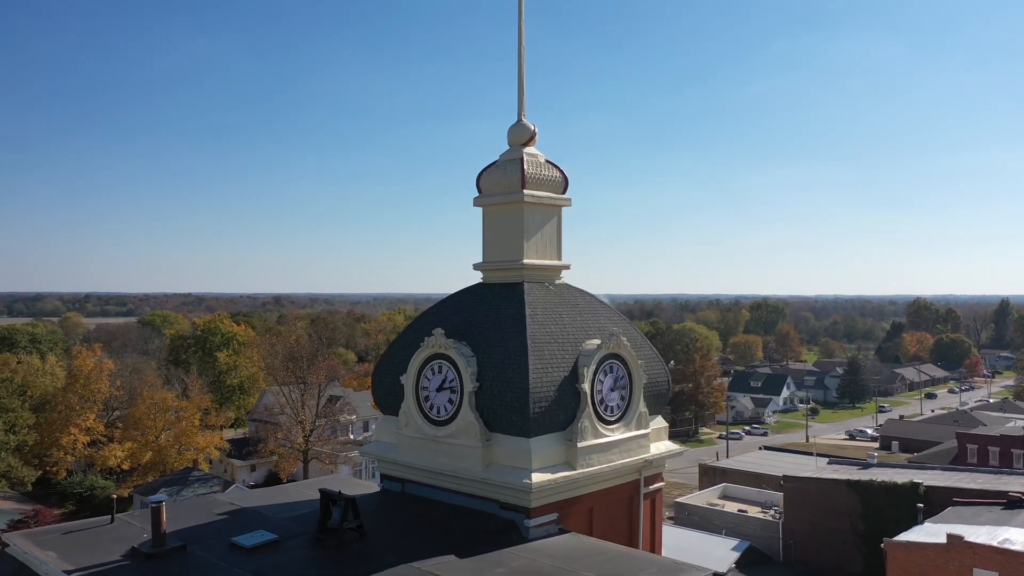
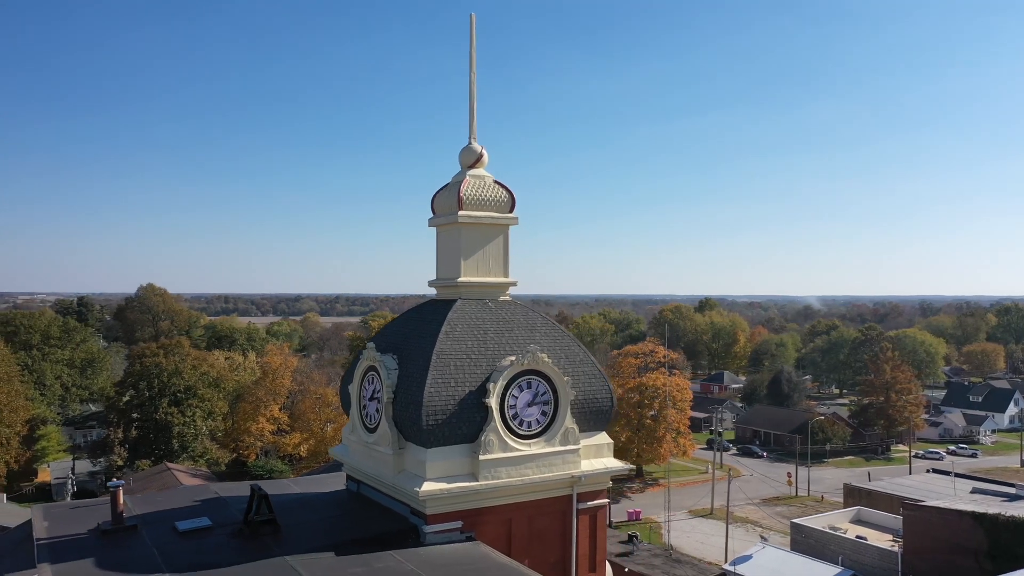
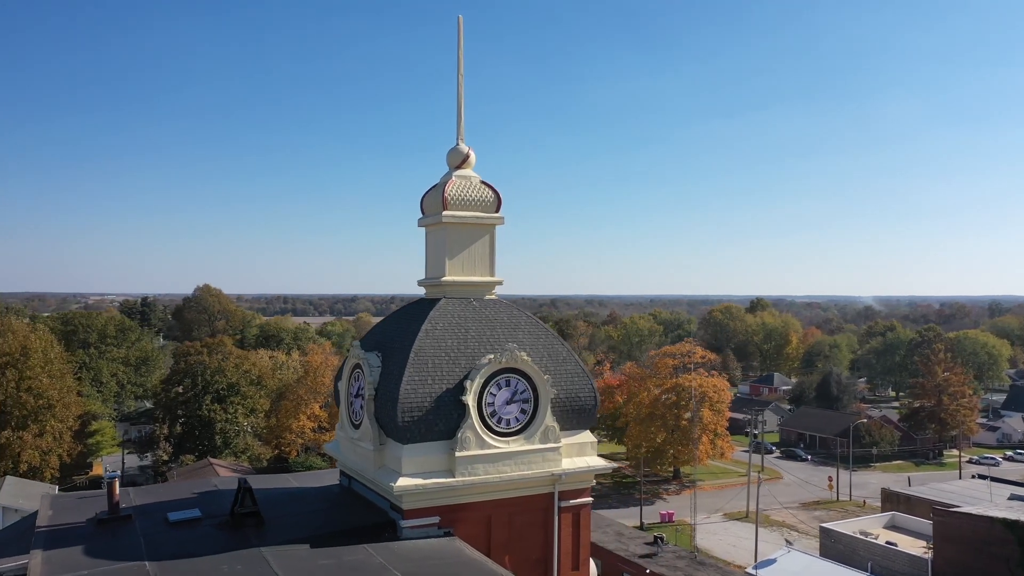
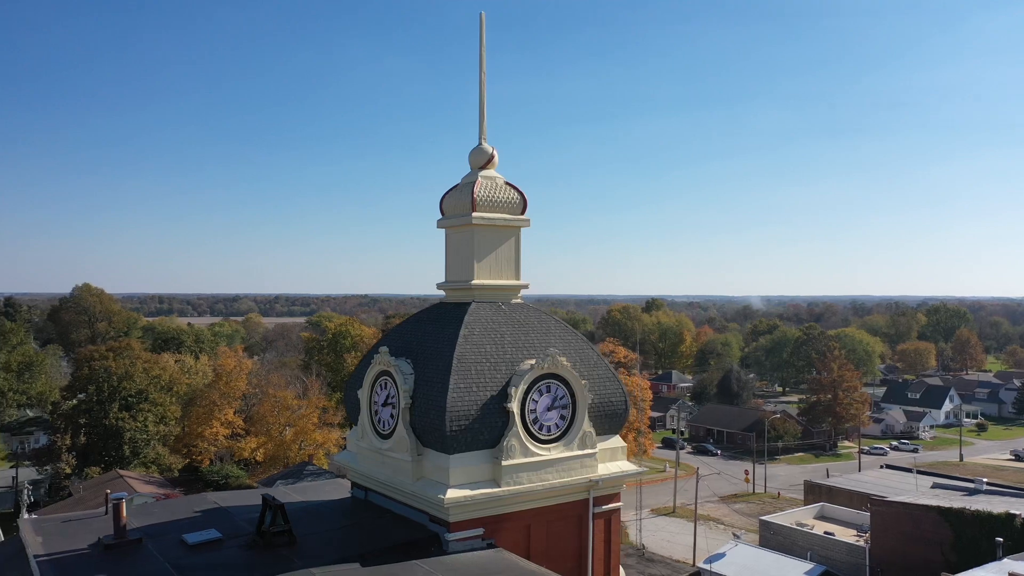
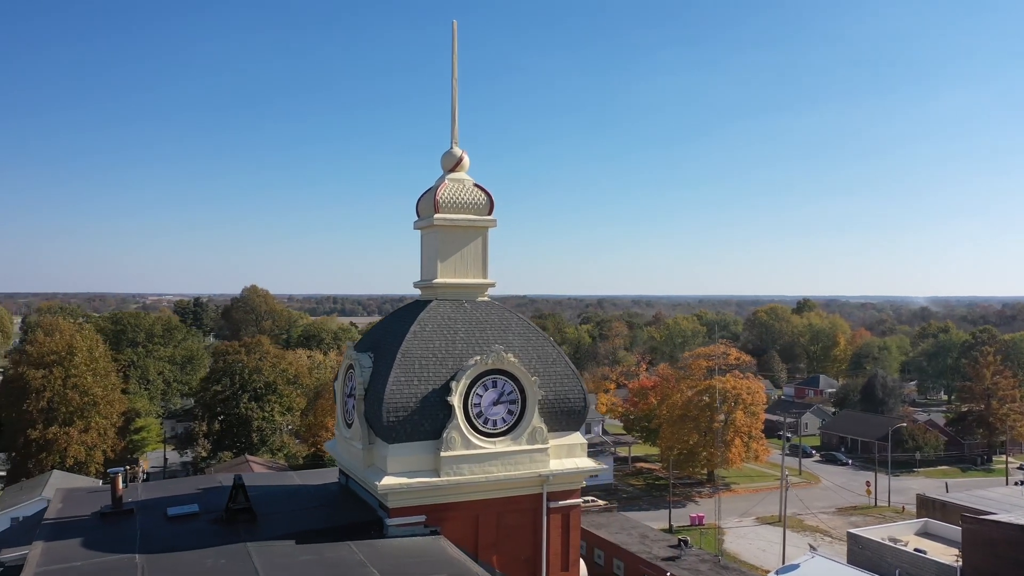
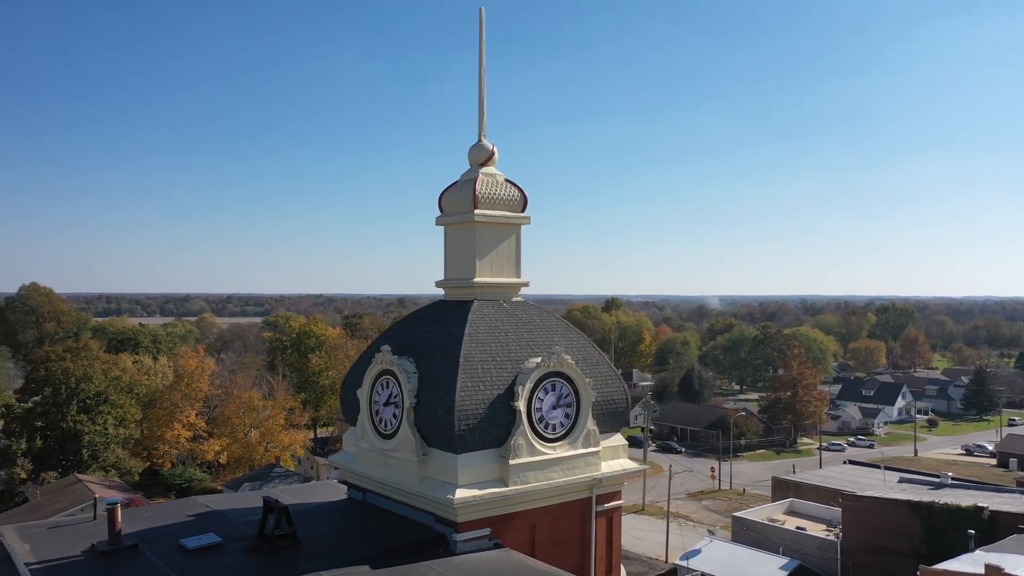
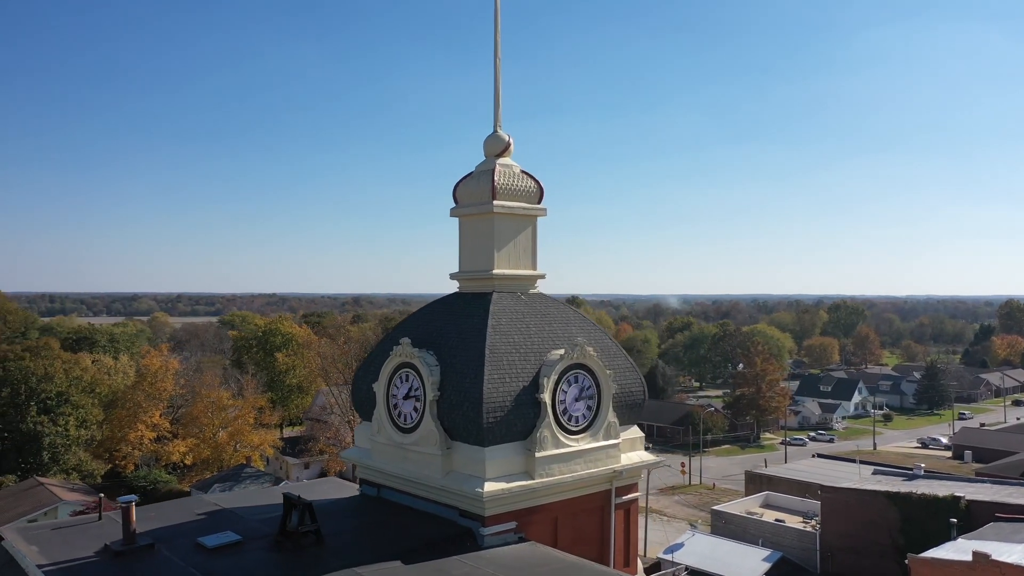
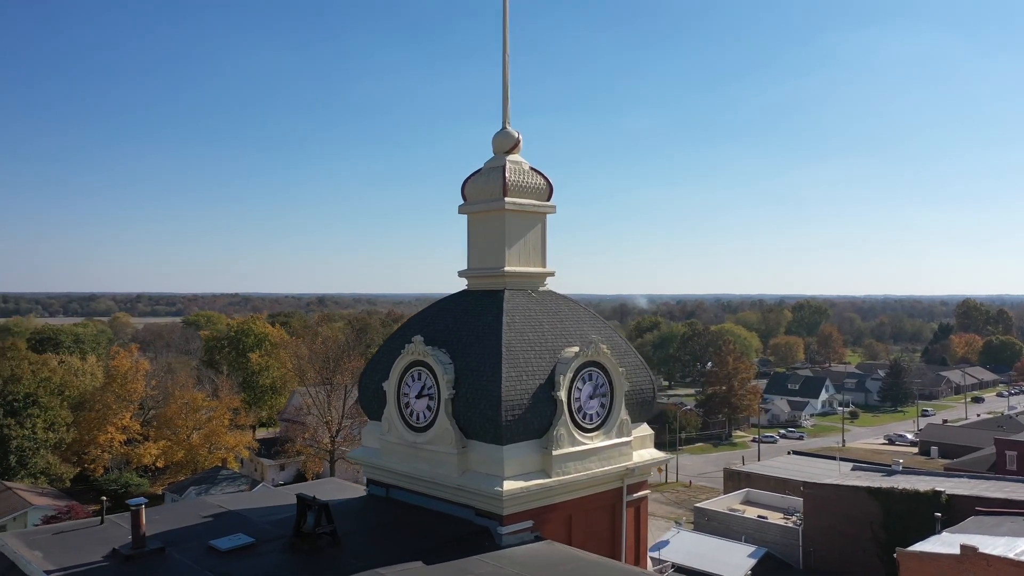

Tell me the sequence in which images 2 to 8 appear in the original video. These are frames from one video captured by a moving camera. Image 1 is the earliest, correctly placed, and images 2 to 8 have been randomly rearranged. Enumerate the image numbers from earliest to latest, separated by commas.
8, 7, 6, 4, 2, 3, 5
